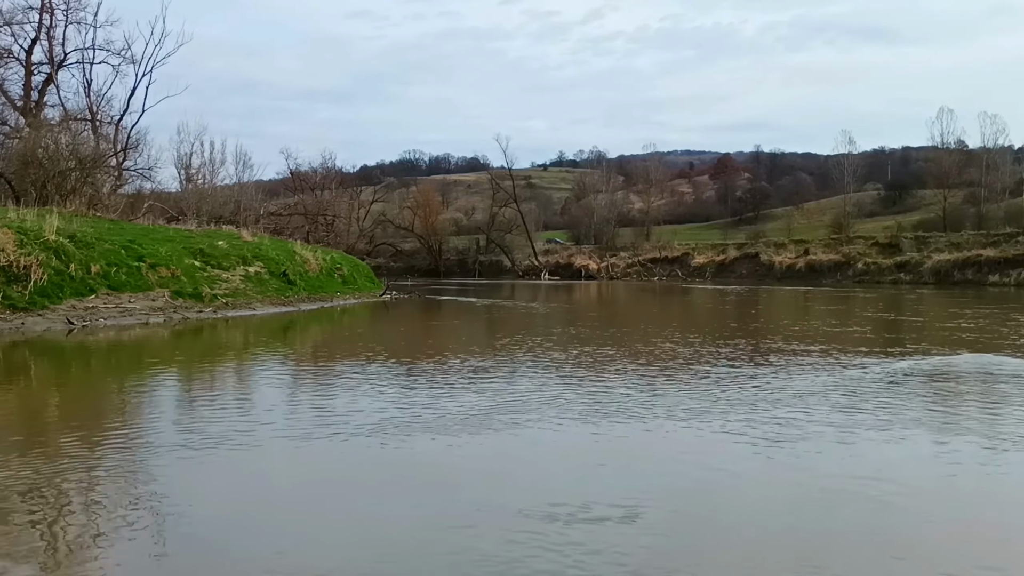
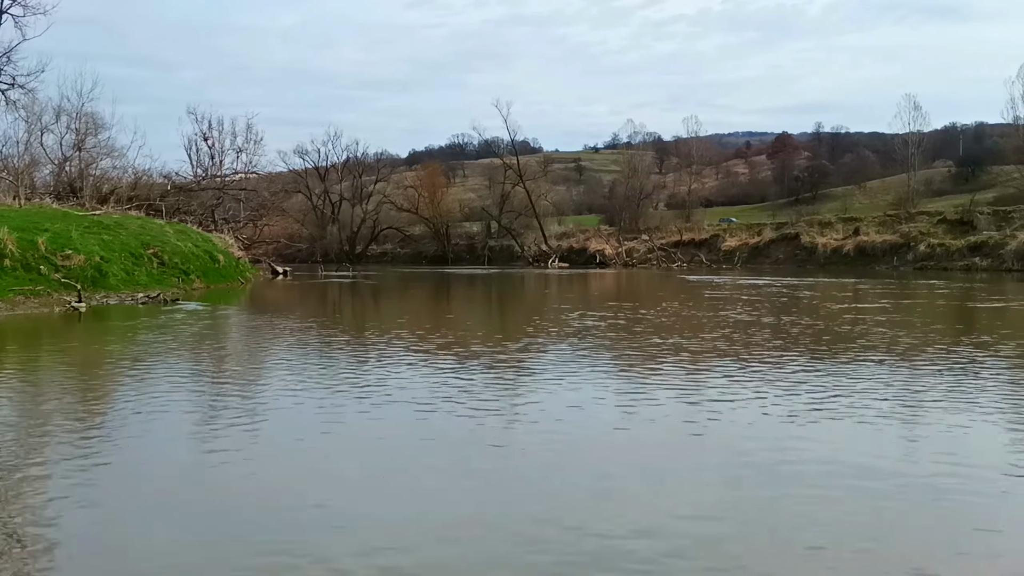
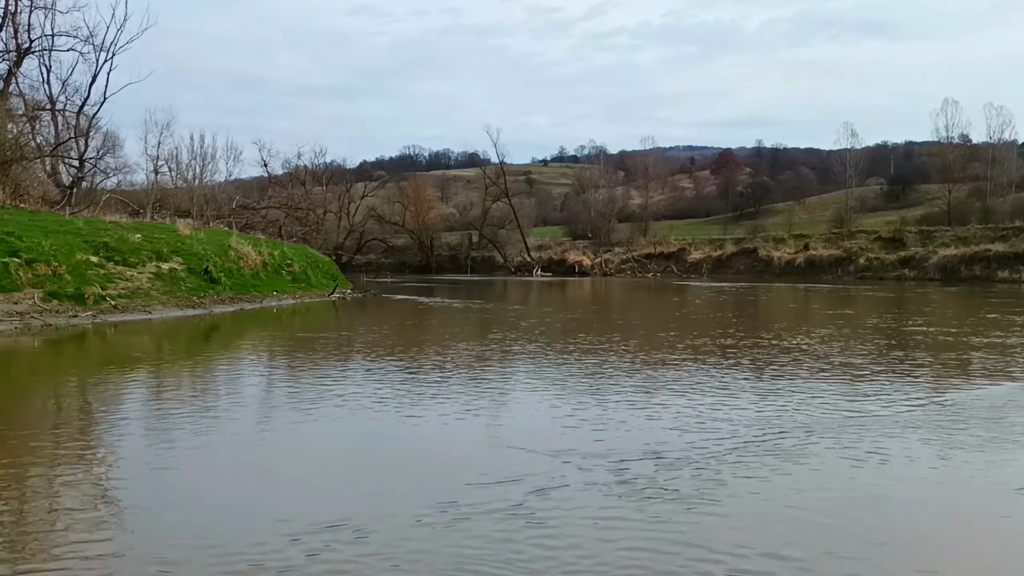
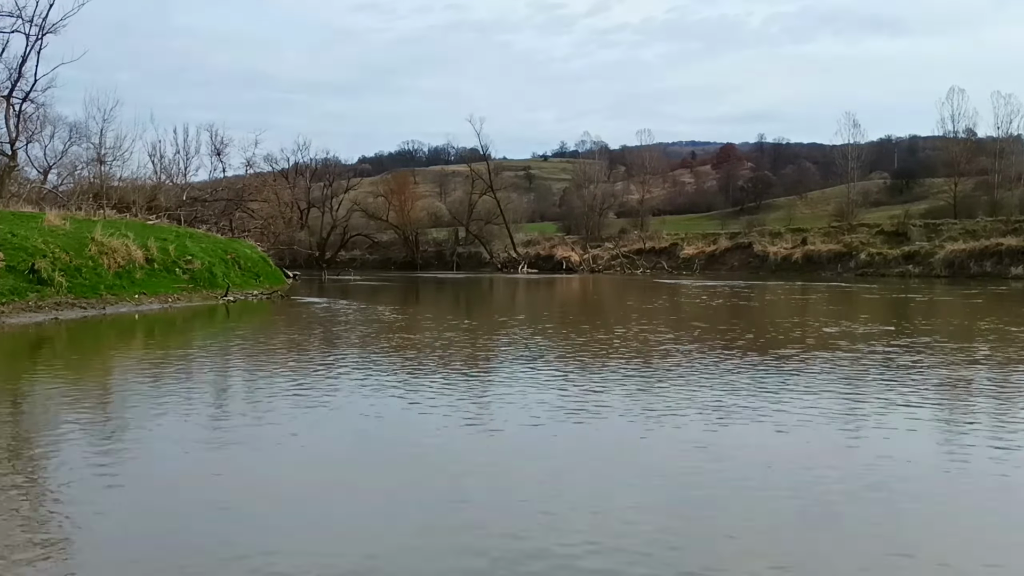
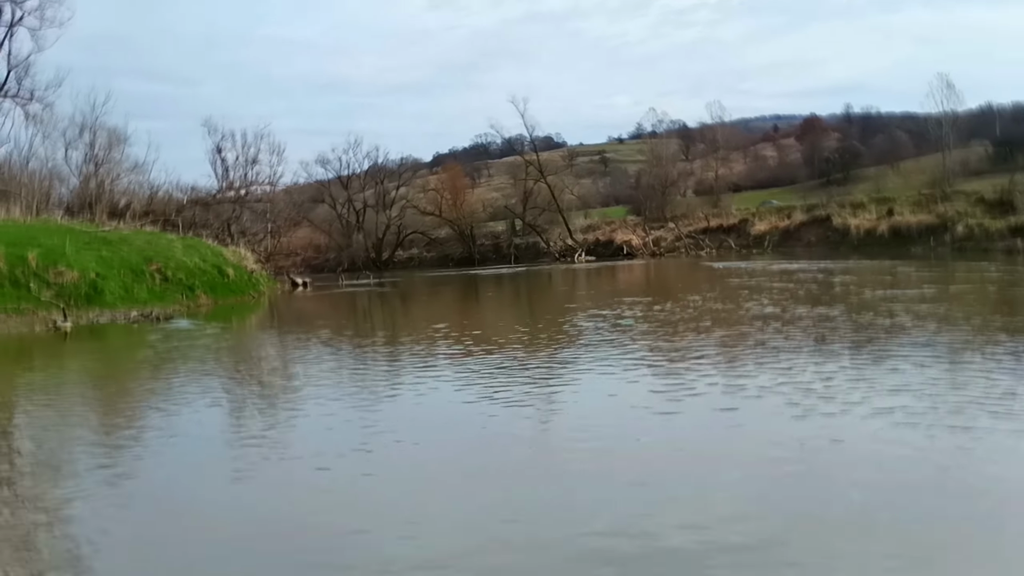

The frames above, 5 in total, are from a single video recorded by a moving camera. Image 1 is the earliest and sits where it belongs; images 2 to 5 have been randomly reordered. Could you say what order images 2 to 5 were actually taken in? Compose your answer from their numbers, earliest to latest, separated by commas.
3, 4, 2, 5
